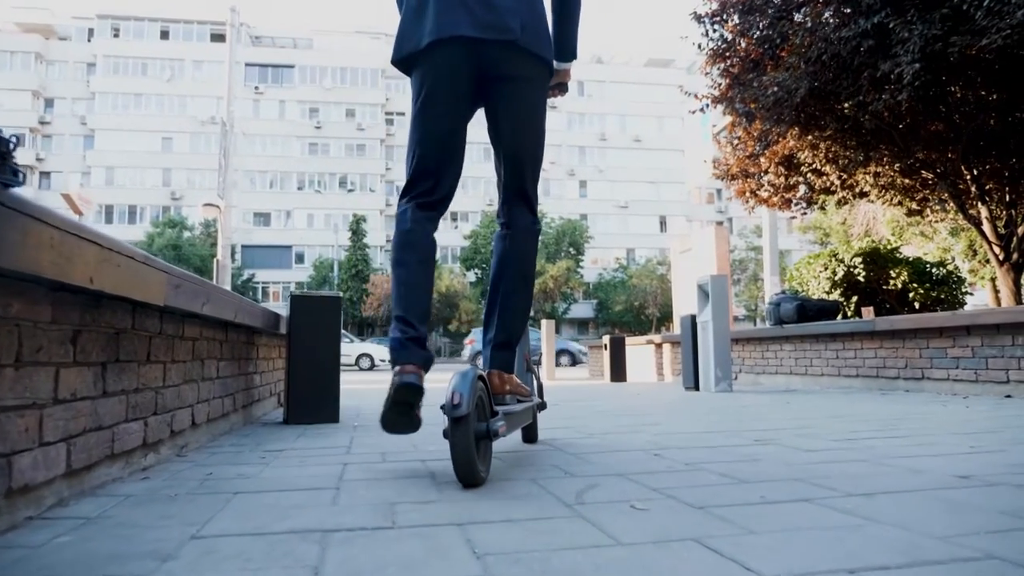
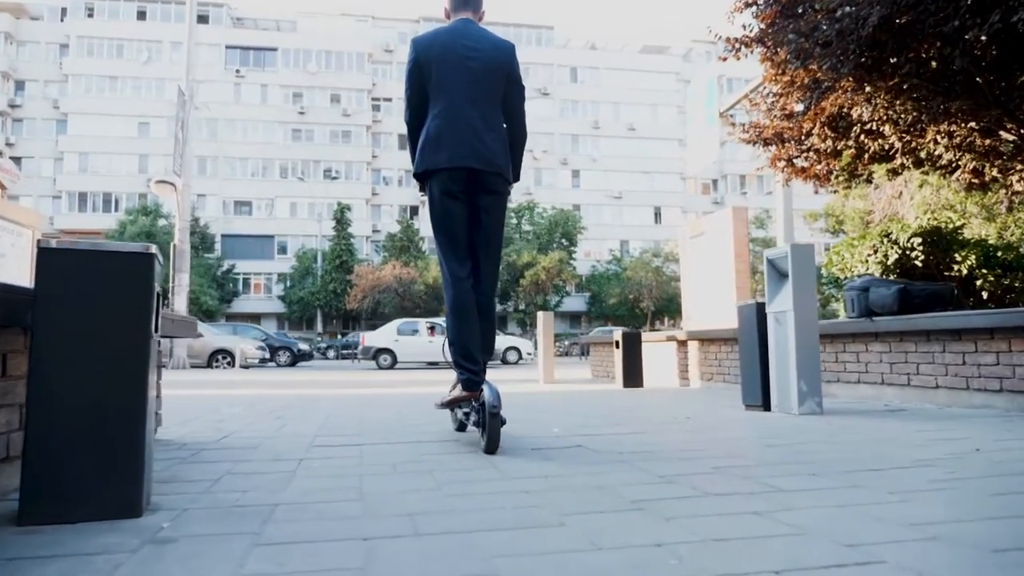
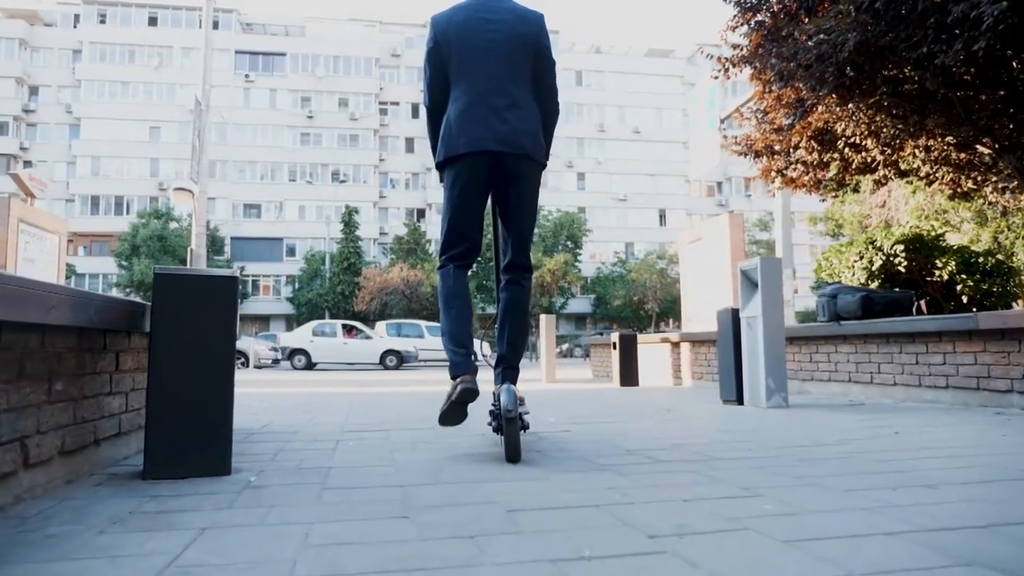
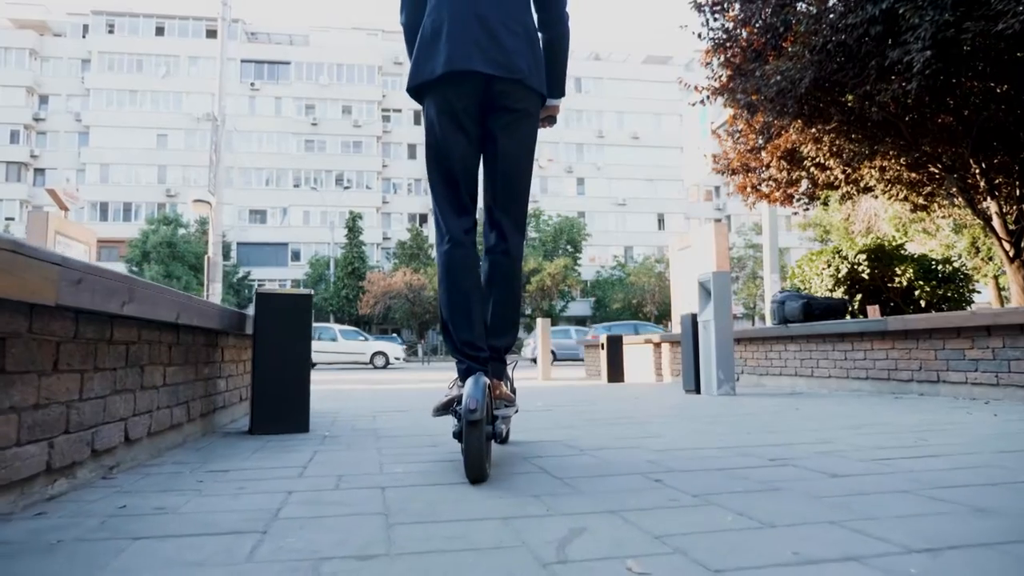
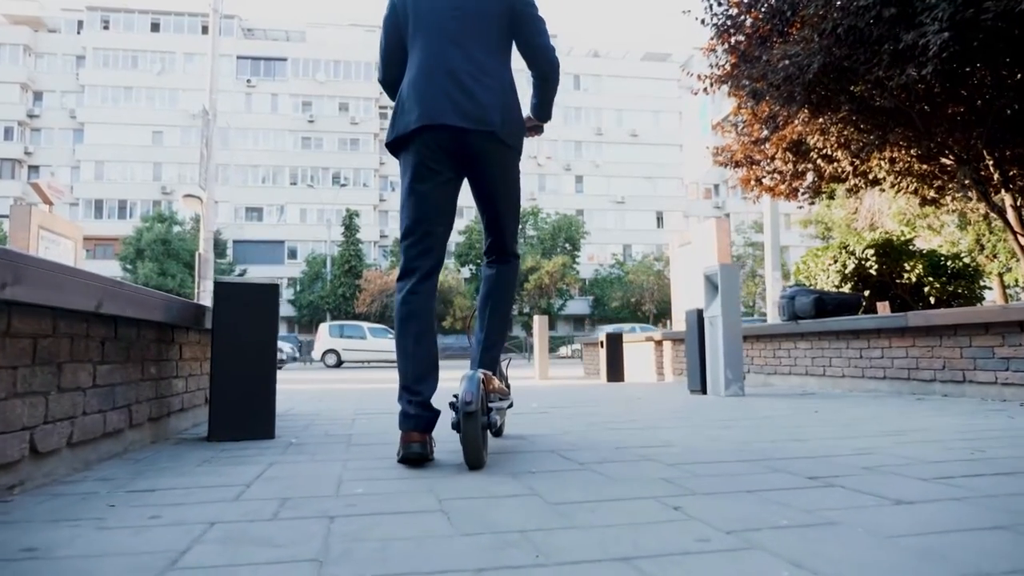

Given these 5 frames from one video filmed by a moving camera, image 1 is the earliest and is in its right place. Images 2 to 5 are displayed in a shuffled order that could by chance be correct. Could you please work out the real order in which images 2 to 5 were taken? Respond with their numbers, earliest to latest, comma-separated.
4, 5, 3, 2
